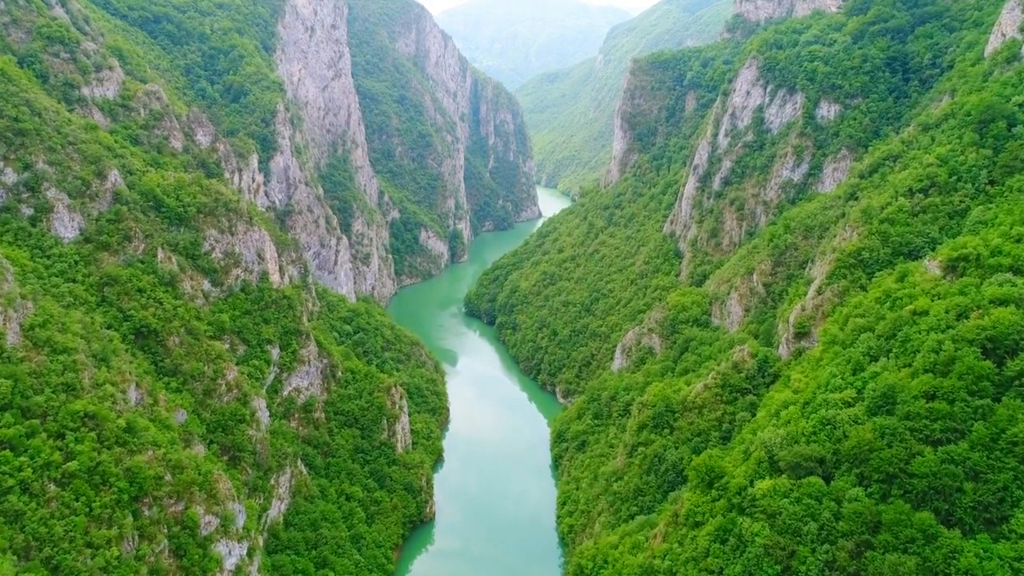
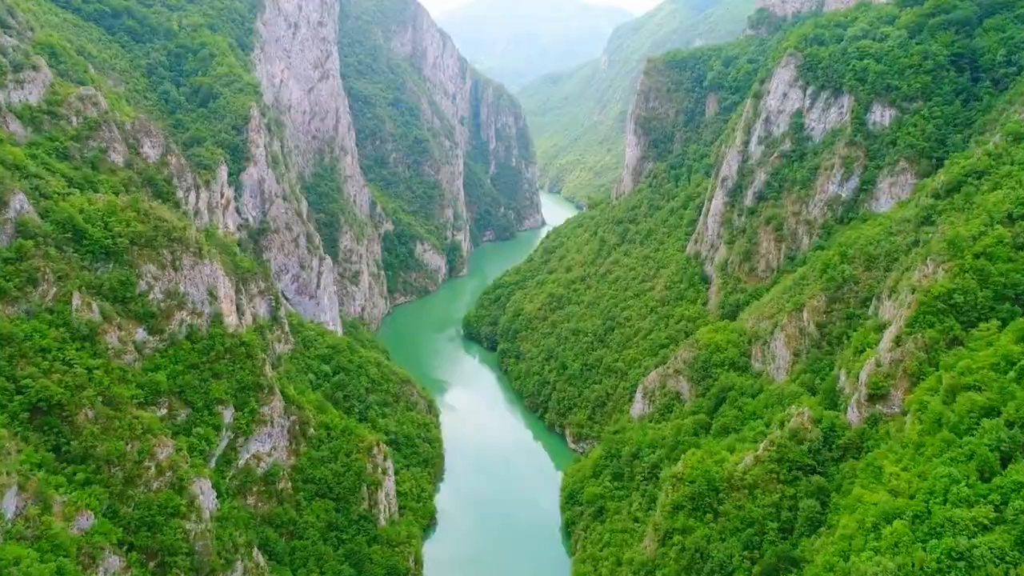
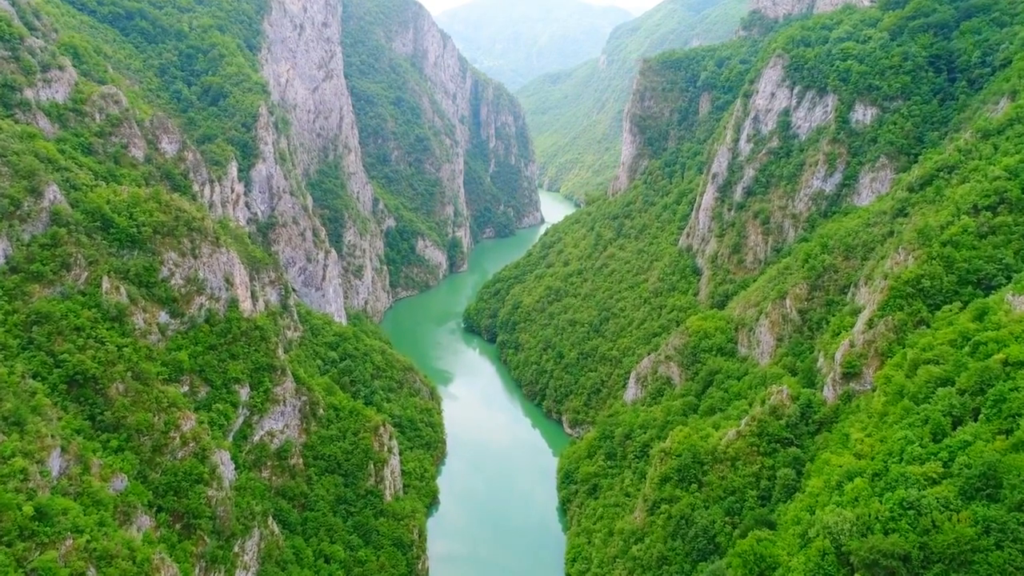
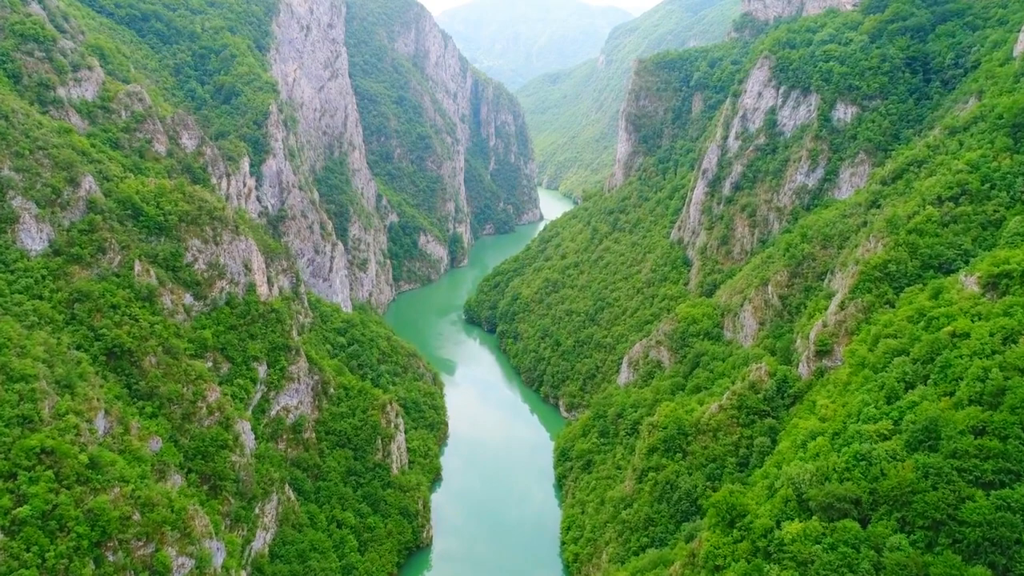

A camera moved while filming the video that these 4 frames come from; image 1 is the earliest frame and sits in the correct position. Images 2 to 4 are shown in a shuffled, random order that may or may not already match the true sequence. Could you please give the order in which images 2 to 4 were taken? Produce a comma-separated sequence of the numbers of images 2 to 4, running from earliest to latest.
4, 3, 2
